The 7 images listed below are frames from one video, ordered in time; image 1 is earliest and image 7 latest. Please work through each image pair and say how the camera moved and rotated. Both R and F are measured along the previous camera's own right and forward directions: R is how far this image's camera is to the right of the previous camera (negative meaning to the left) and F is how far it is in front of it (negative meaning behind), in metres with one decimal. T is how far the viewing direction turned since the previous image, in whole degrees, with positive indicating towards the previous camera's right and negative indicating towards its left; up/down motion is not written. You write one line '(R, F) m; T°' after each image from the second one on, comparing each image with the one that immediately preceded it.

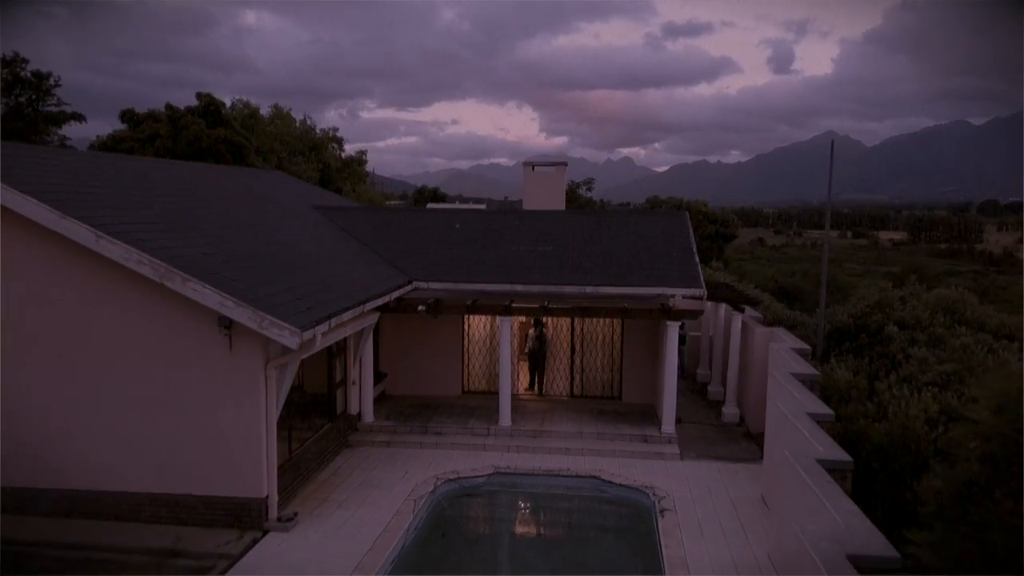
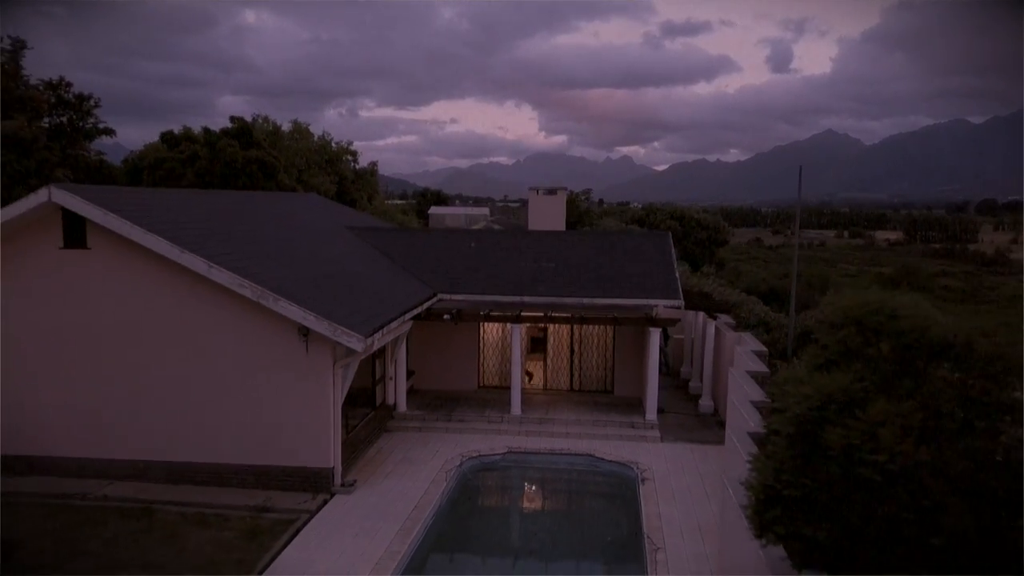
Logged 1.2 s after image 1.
(-0.2, -1.9) m; 0°
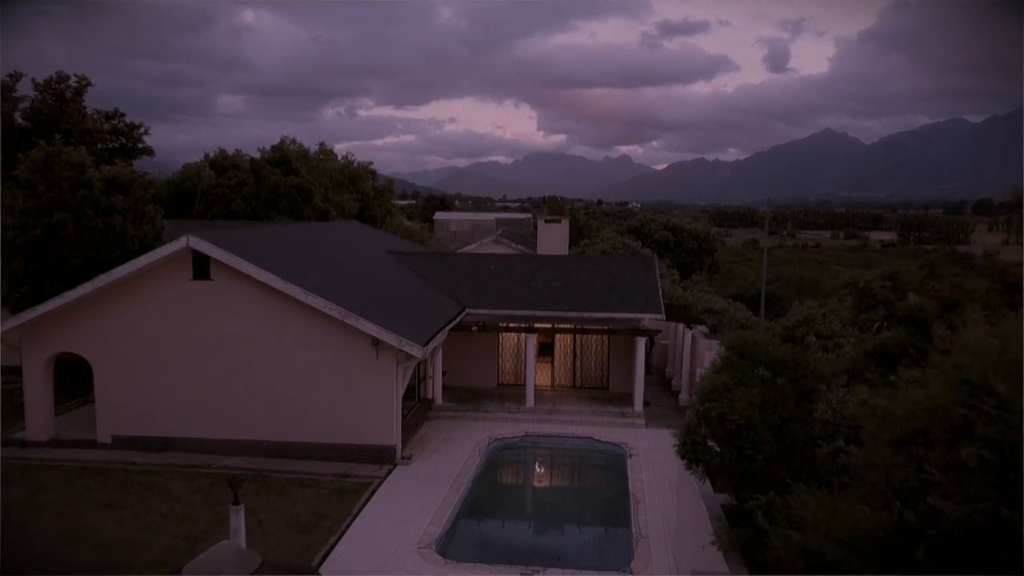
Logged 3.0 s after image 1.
(-0.3, -2.8) m; 0°
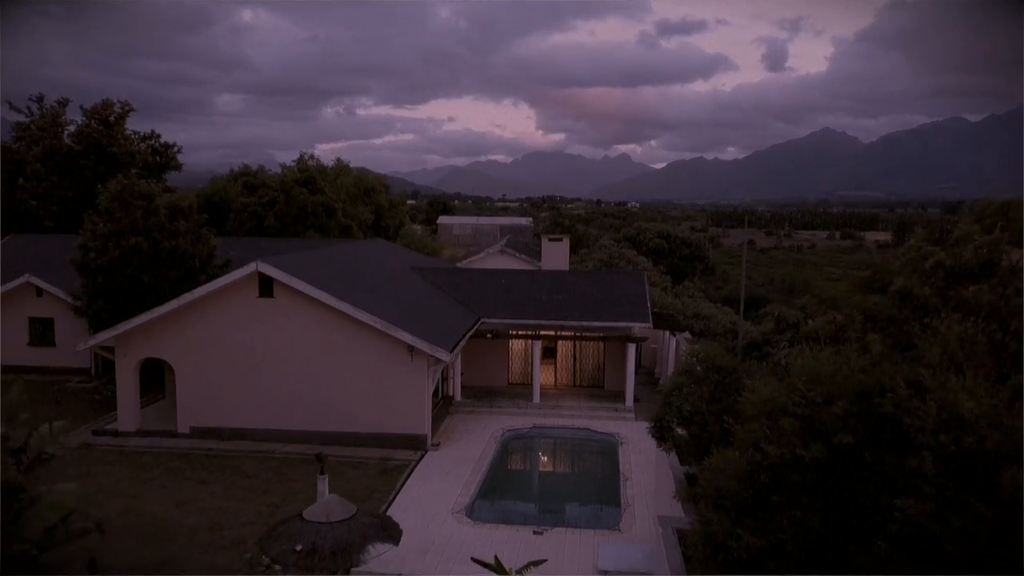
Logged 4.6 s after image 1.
(-0.2, -2.3) m; 0°
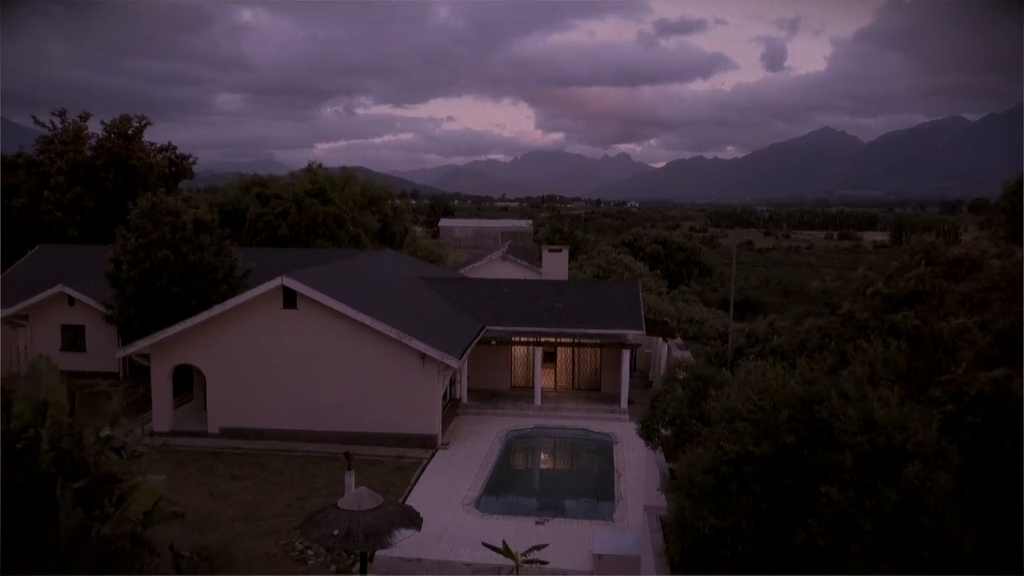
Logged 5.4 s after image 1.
(-0.1, -1.3) m; 0°
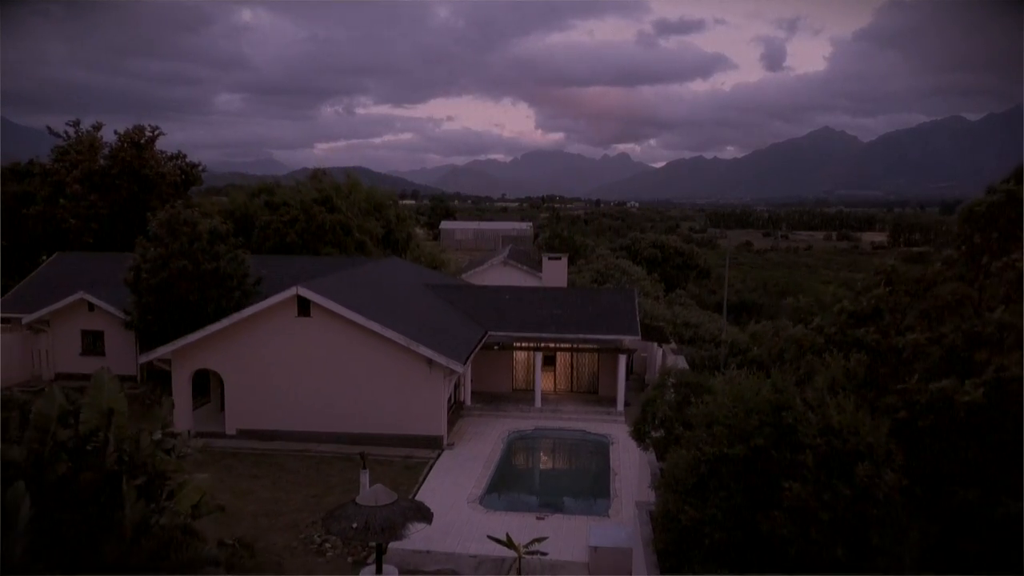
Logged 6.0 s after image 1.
(0.0, -0.6) m; 0°
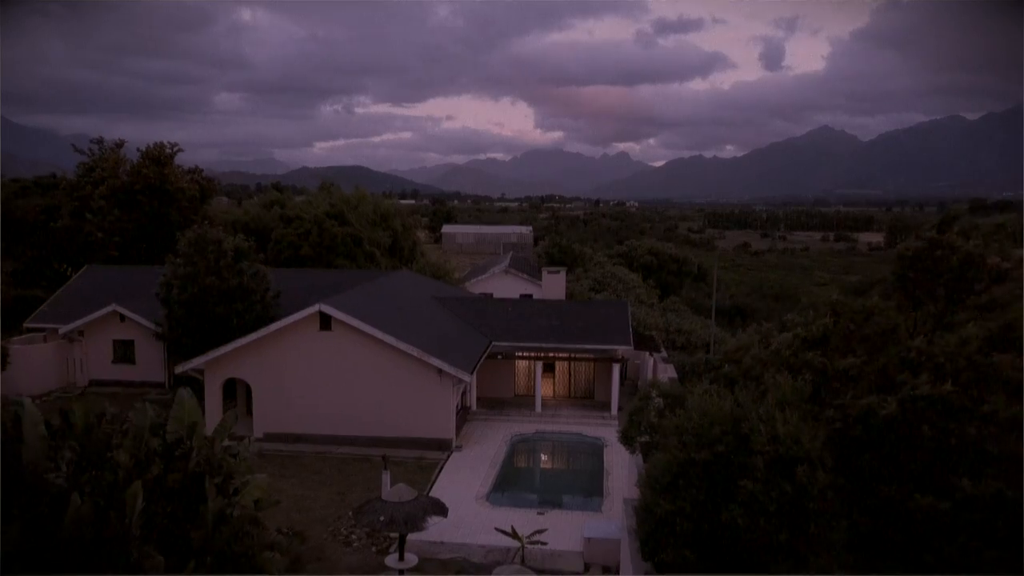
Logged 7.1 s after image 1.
(-0.1, -1.7) m; 0°
